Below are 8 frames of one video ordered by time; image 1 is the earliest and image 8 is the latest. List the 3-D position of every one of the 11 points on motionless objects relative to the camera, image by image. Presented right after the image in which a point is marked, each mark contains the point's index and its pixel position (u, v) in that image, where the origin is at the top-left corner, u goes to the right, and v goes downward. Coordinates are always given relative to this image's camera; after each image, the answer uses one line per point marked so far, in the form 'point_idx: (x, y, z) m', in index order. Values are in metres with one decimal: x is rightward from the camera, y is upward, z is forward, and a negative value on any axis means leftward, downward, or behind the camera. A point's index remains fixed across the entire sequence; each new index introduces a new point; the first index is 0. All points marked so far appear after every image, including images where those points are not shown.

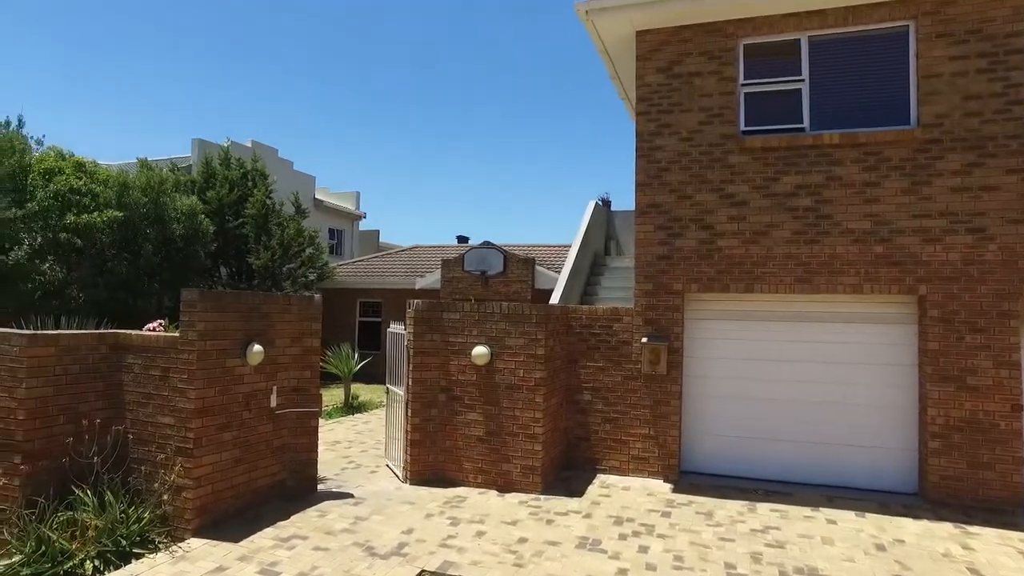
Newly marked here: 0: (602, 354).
0: (+0.9, -0.6, +7.5) m
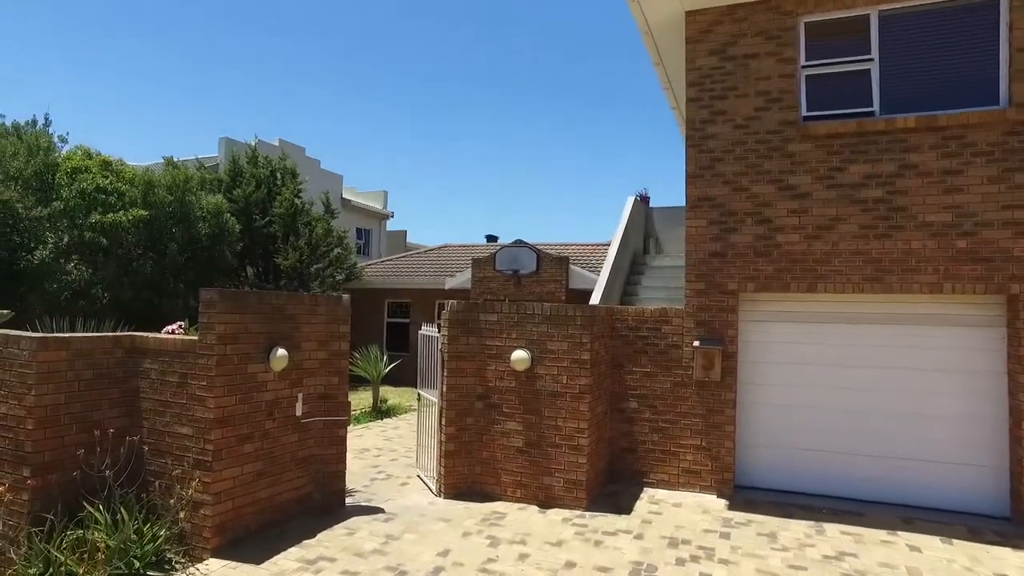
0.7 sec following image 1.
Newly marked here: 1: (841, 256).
0: (+1.2, -0.6, +6.9) m
1: (+2.6, +0.3, +6.1) m
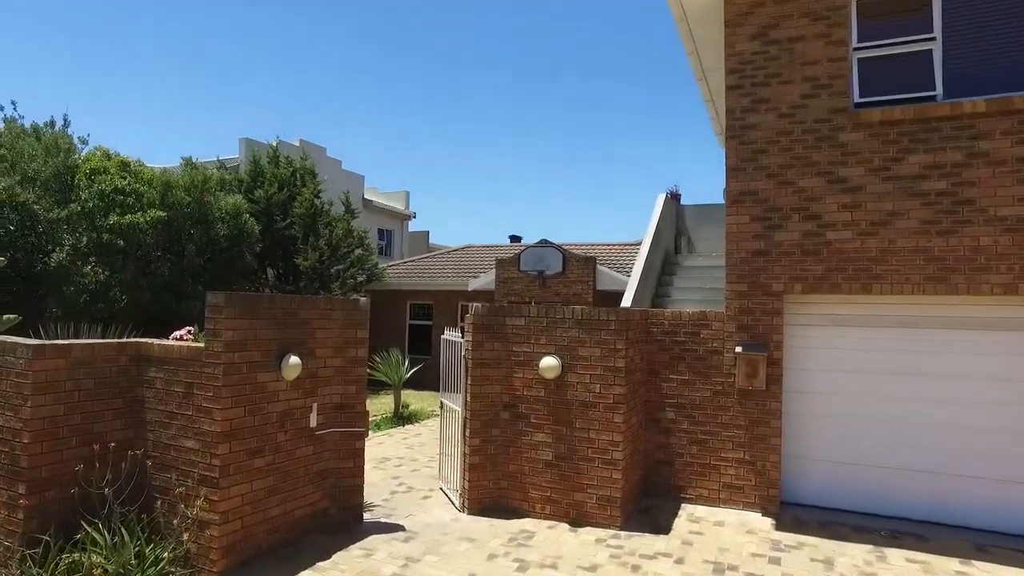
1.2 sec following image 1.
0: (+1.5, -0.7, +6.5) m
1: (+2.8, +0.2, +5.6) m
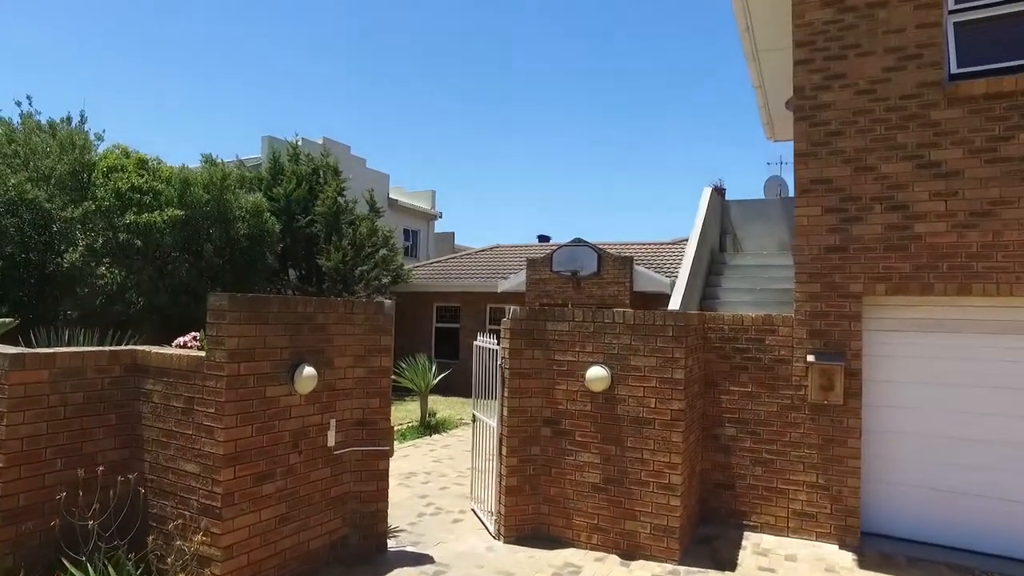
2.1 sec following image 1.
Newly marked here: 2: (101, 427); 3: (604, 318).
0: (+1.8, -0.7, +5.7) m
1: (+3.1, +0.2, +4.9) m
2: (-2.4, -0.8, +4.5) m
3: (+0.7, -0.2, +5.5) m
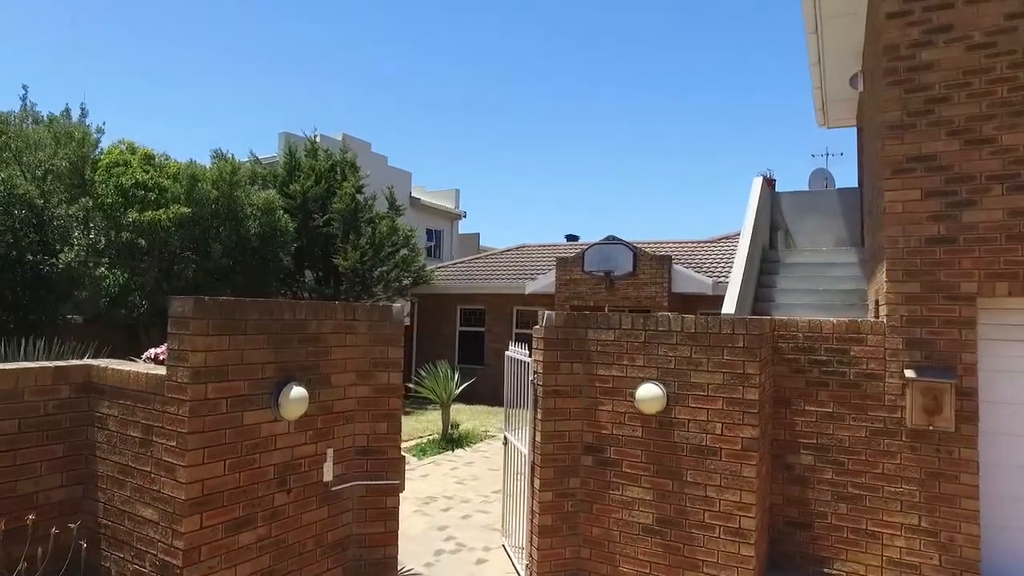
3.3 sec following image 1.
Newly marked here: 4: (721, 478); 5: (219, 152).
0: (+2.0, -0.7, +4.8) m
1: (+3.3, +0.3, +3.8) m
2: (-2.2, -0.8, +3.6) m
3: (+0.9, -0.2, +4.5) m
4: (+1.2, -1.0, +4.3) m
5: (-4.9, +2.3, +13.0) m
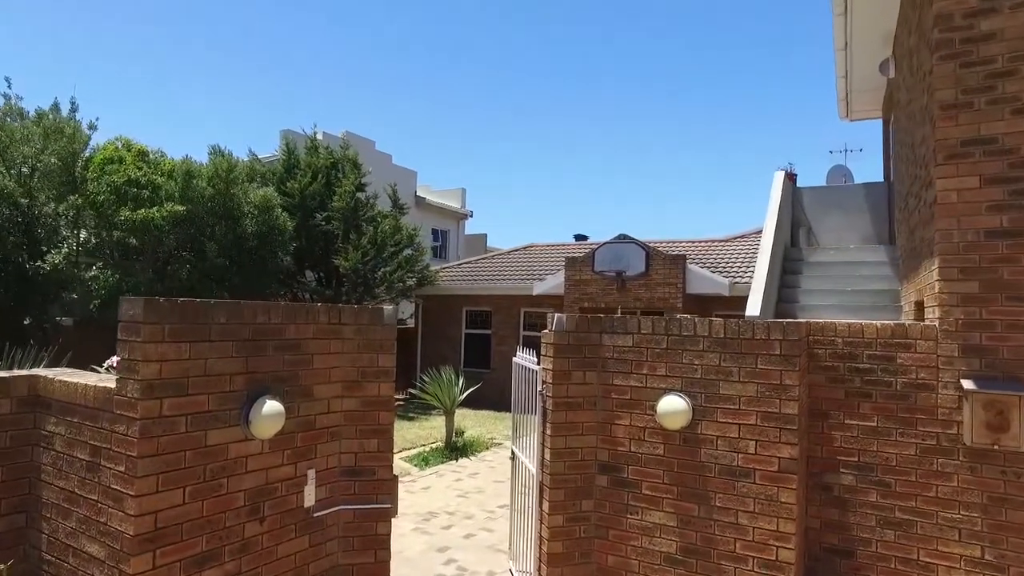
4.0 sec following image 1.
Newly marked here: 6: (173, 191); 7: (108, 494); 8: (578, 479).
0: (+2.0, -0.7, +4.2) m
1: (+3.3, +0.3, +3.3) m
2: (-2.2, -0.8, +3.1) m
3: (+0.9, -0.2, +4.0) m
4: (+1.2, -1.0, +3.7) m
5: (-4.8, +2.3, +12.5) m
6: (-5.0, +1.4, +11.3) m
7: (-1.5, -0.8, +2.9) m
8: (+0.4, -1.0, +4.2) m
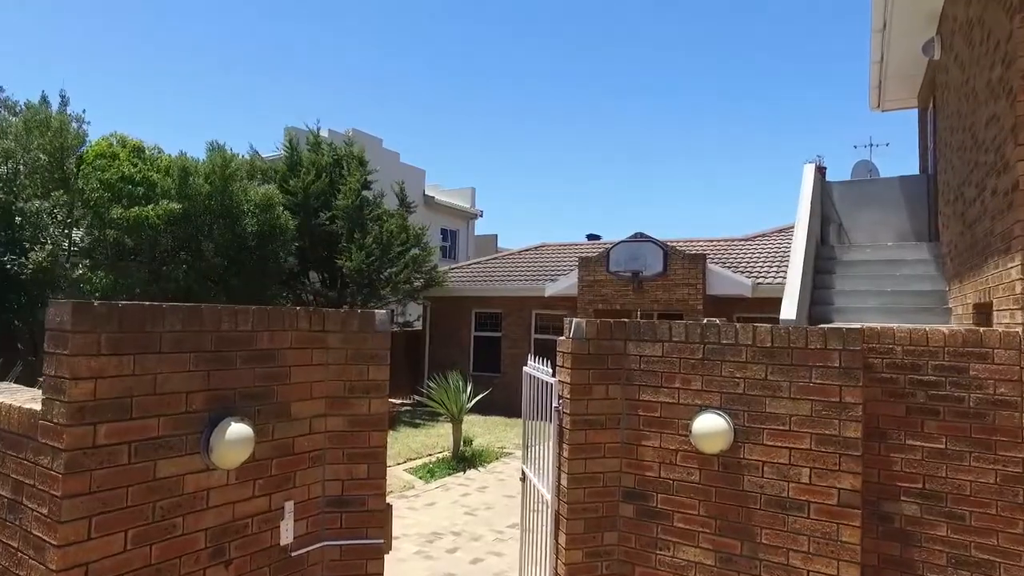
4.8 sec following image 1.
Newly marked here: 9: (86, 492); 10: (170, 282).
0: (+2.1, -0.7, +3.7) m
1: (+3.4, +0.3, +2.7) m
2: (-2.2, -0.8, +2.6) m
3: (+0.9, -0.2, +3.5) m
4: (+1.2, -1.0, +3.2) m
5: (-4.7, +2.2, +12.1) m
6: (-4.9, +1.4, +10.9) m
7: (-1.5, -0.8, +2.4) m
8: (+0.4, -1.0, +3.7) m
9: (-1.3, -0.6, +2.4) m
10: (-4.7, +0.1, +10.7) m
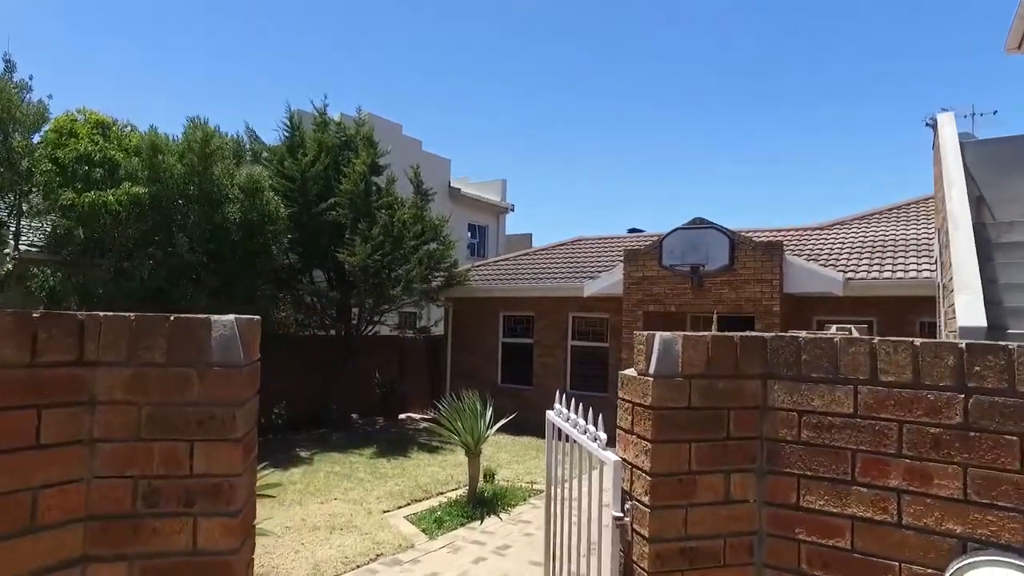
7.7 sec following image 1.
0: (+2.1, -0.6, +1.6) m
1: (+3.3, +0.3, +0.6) m
2: (-2.2, -0.8, +0.7) m
3: (+0.9, -0.2, +1.4) m
4: (+1.2, -1.0, +1.1) m
5: (-4.3, +2.2, +10.3) m
6: (-4.5, +1.4, +9.1) m
7: (-1.5, -0.7, +0.5) m
8: (+0.4, -1.0, +1.7) m
9: (-1.4, -0.6, +0.4) m
10: (-4.4, +0.1, +8.9) m
